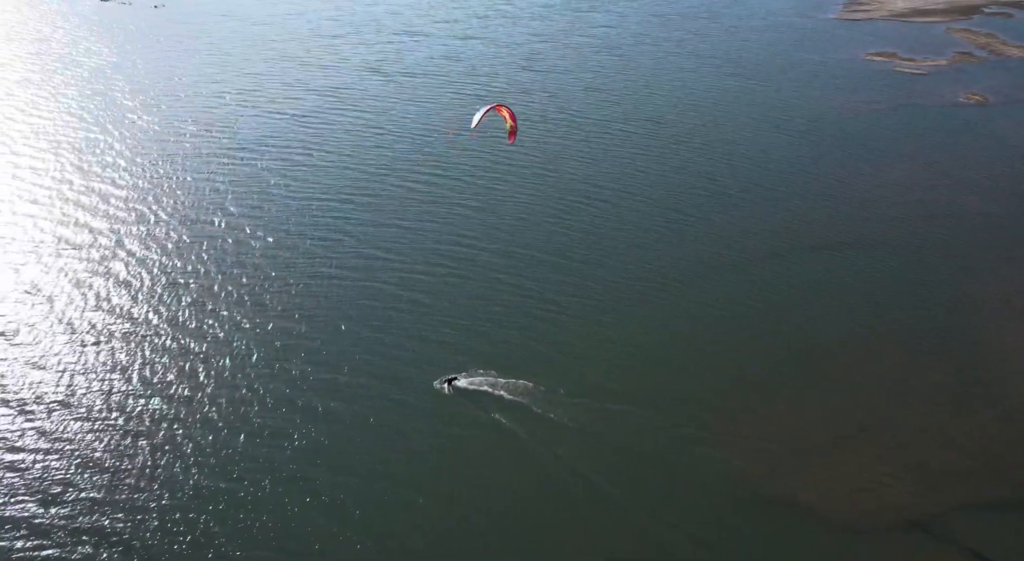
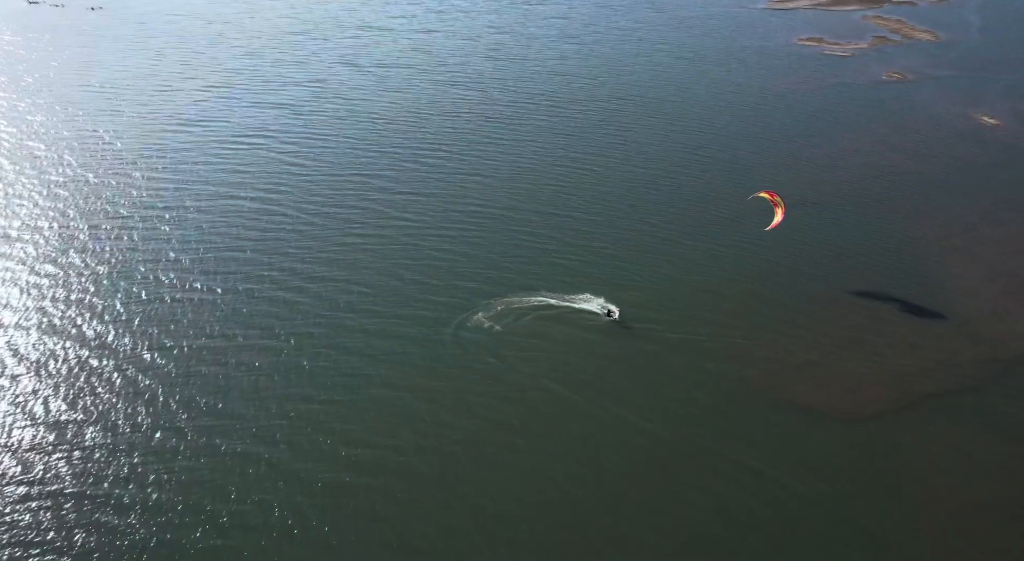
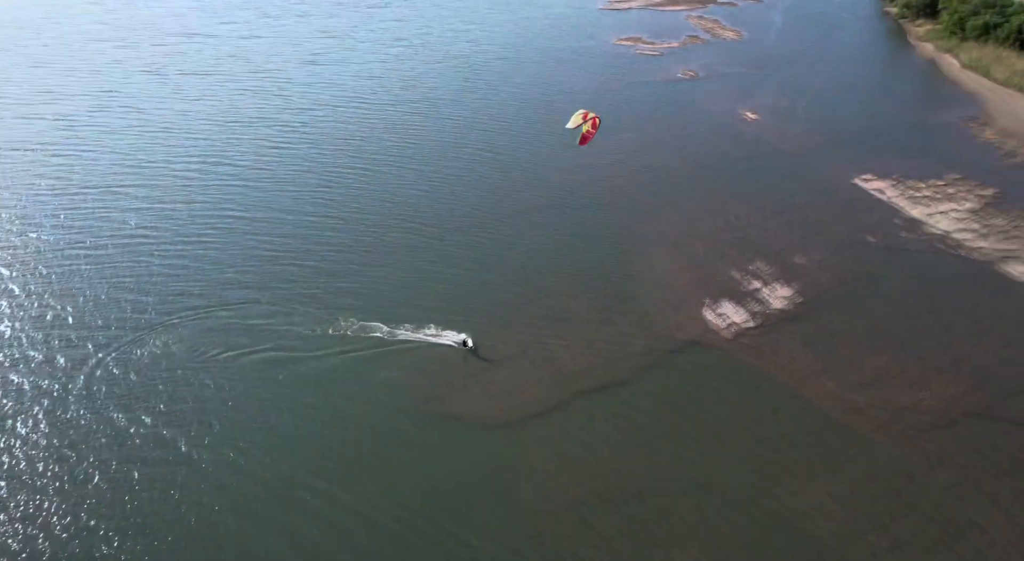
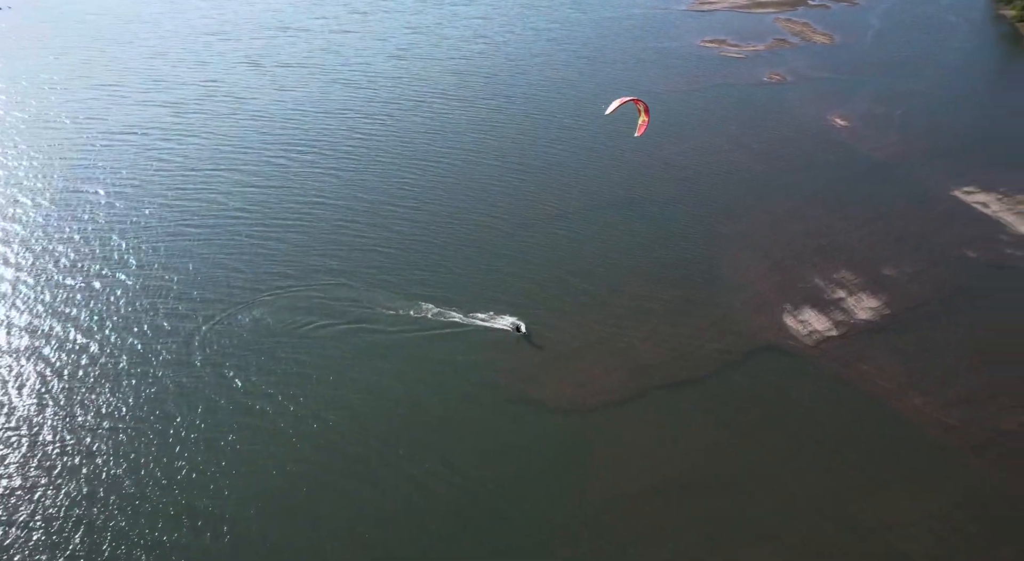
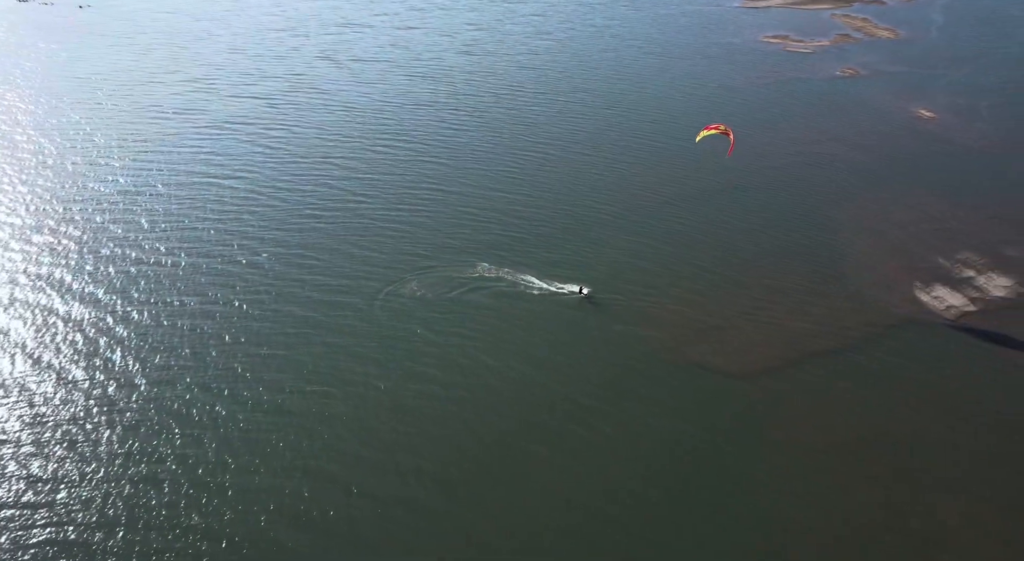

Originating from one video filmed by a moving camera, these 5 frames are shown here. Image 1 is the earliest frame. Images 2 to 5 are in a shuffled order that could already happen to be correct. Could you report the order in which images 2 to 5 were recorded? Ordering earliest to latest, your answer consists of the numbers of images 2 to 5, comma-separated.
2, 5, 4, 3
